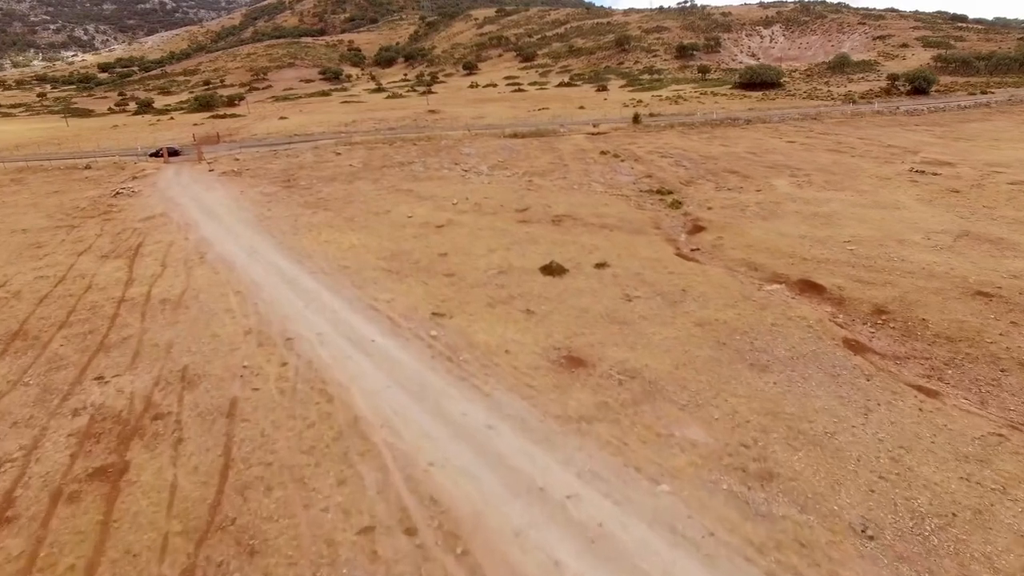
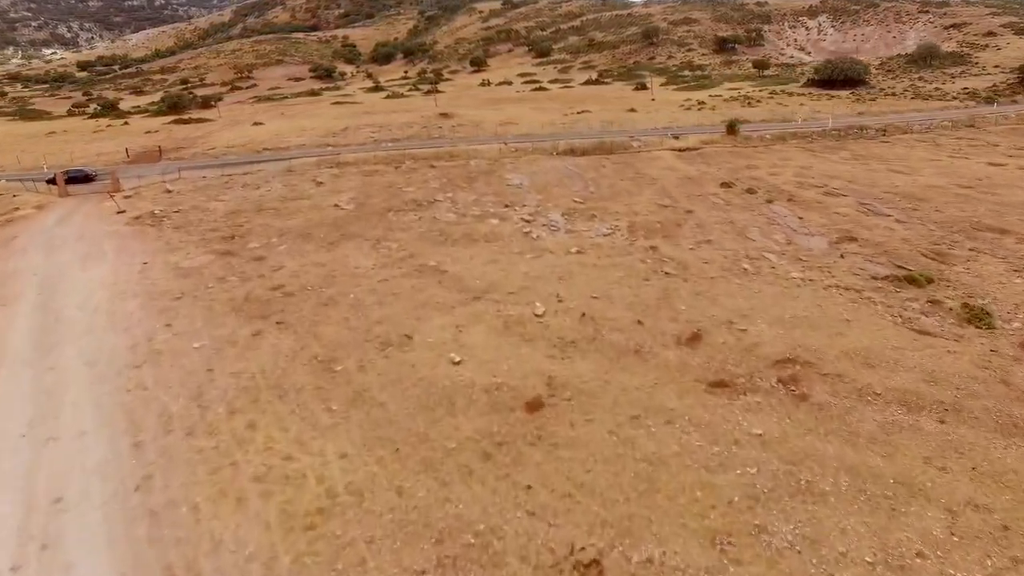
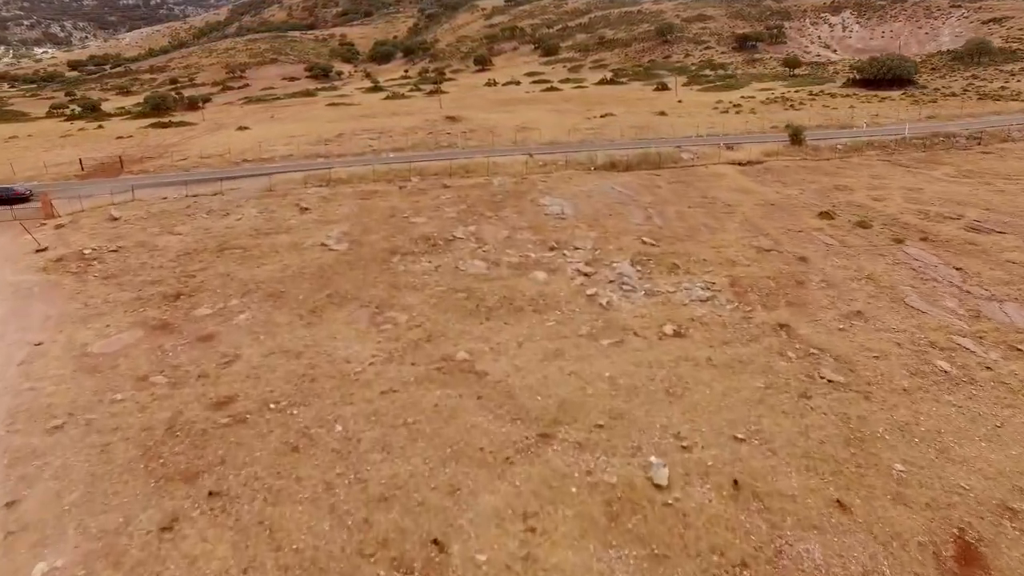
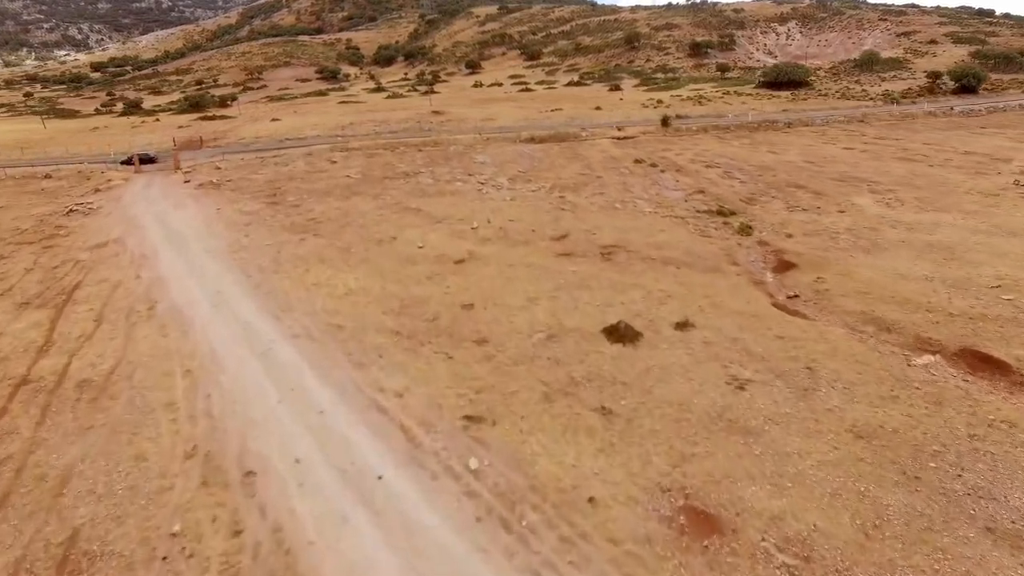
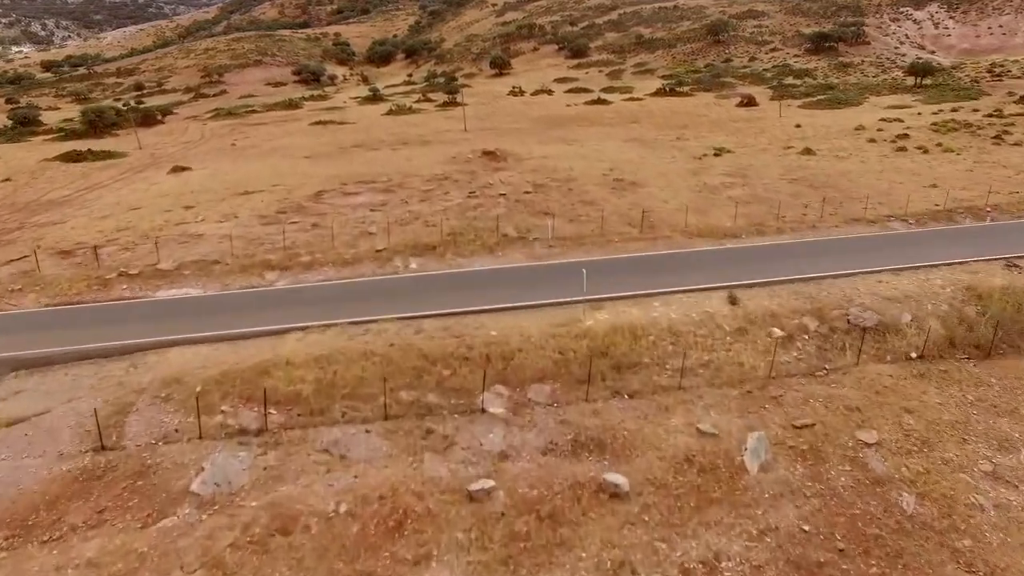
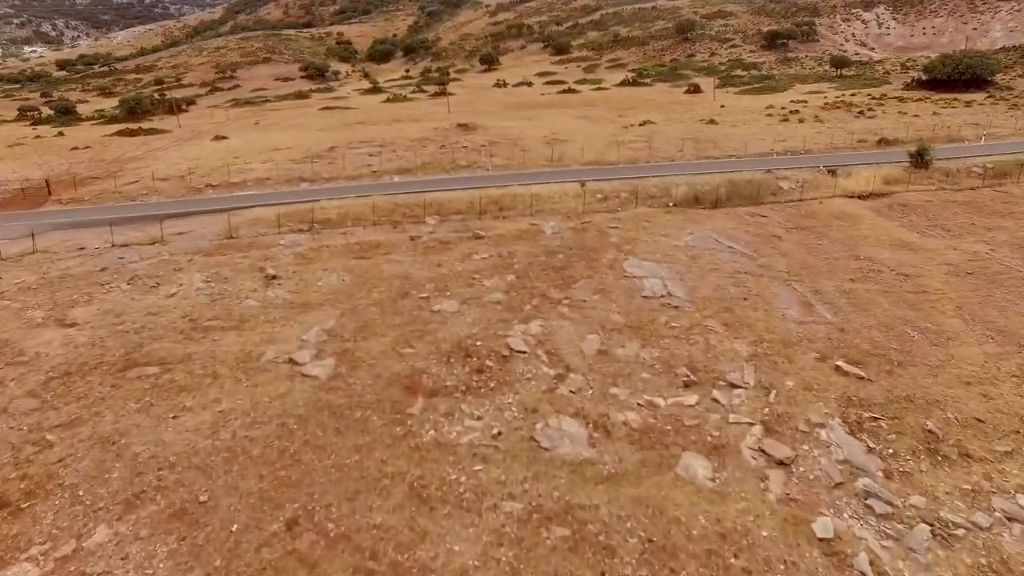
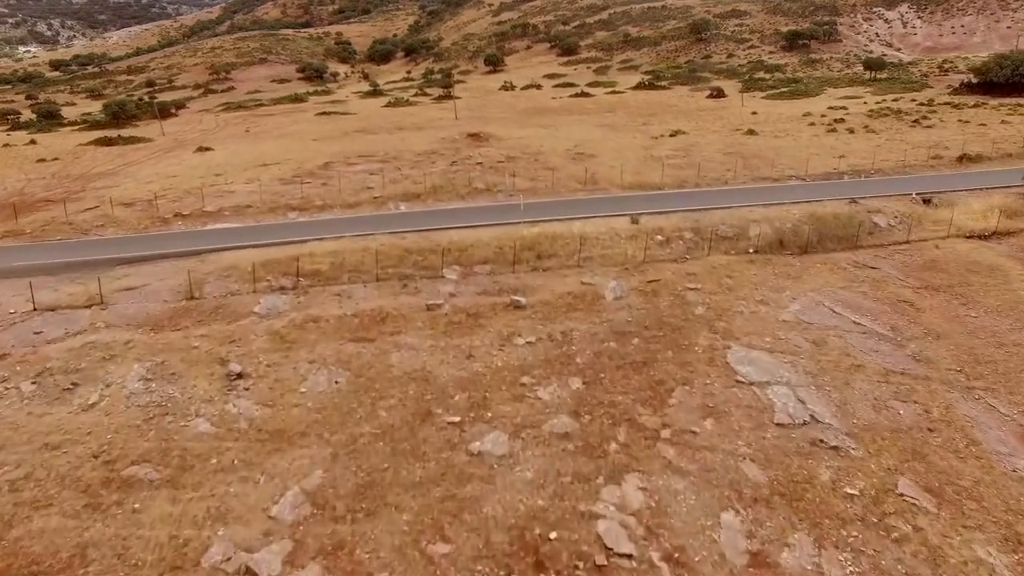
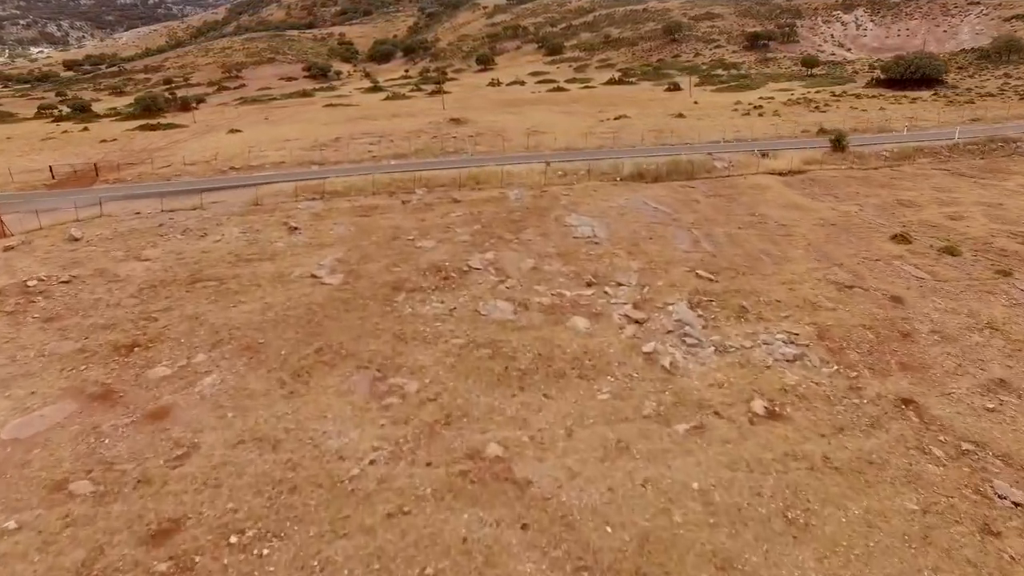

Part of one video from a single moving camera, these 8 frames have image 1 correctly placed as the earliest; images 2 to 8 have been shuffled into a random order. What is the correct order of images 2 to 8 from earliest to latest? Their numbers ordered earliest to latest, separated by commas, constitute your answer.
4, 2, 3, 8, 6, 7, 5
